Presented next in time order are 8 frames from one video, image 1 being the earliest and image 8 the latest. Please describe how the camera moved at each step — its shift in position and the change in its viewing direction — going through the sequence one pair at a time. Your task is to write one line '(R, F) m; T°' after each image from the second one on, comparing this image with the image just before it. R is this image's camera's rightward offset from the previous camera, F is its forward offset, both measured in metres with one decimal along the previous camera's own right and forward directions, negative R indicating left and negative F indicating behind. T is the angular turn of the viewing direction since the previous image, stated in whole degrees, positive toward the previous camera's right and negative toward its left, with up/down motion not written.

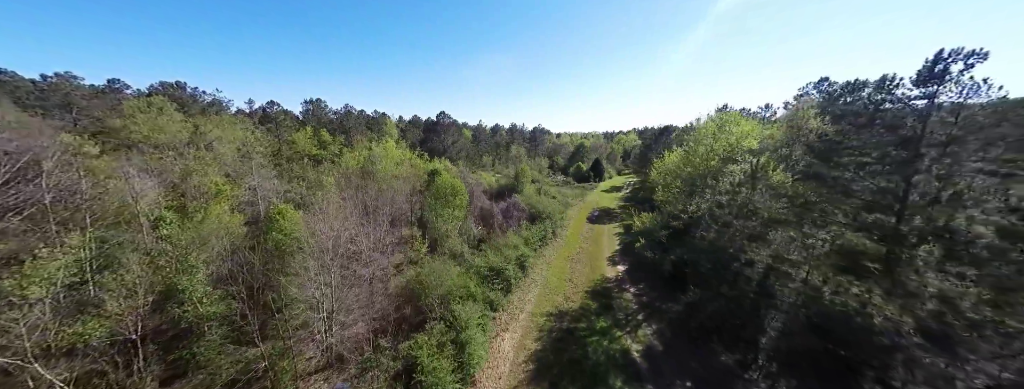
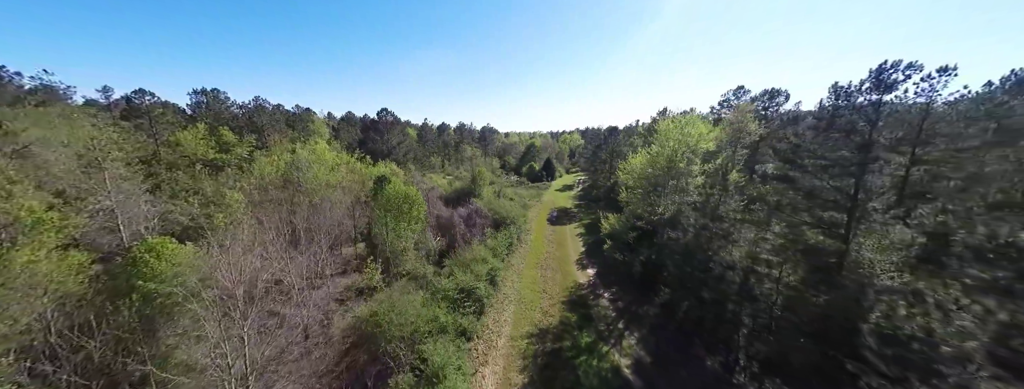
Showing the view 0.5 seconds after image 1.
(-2.1, +3.7) m; +11°
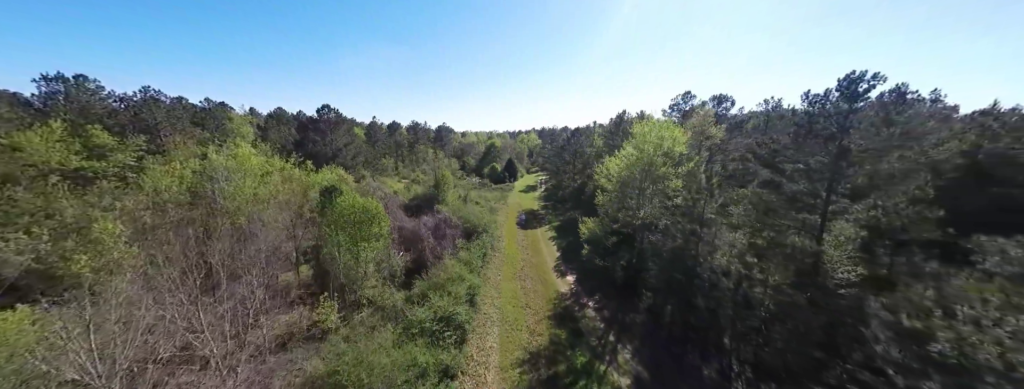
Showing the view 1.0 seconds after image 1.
(-2.0, +3.1) m; +9°
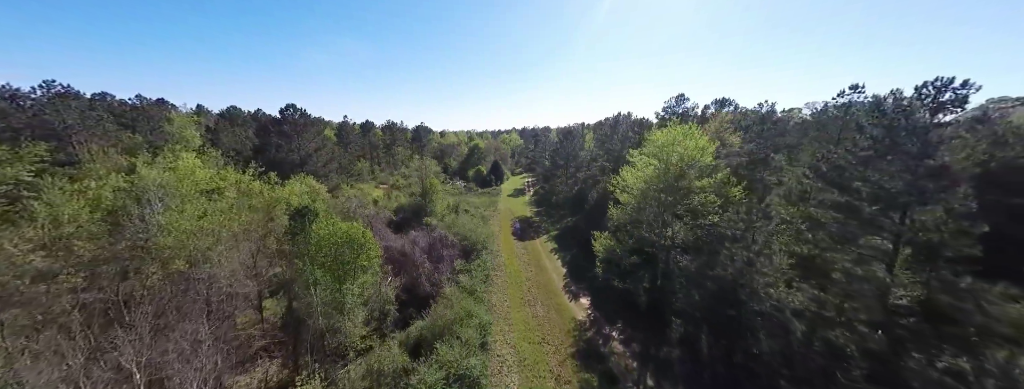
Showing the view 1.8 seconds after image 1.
(-2.5, +3.6) m; +5°
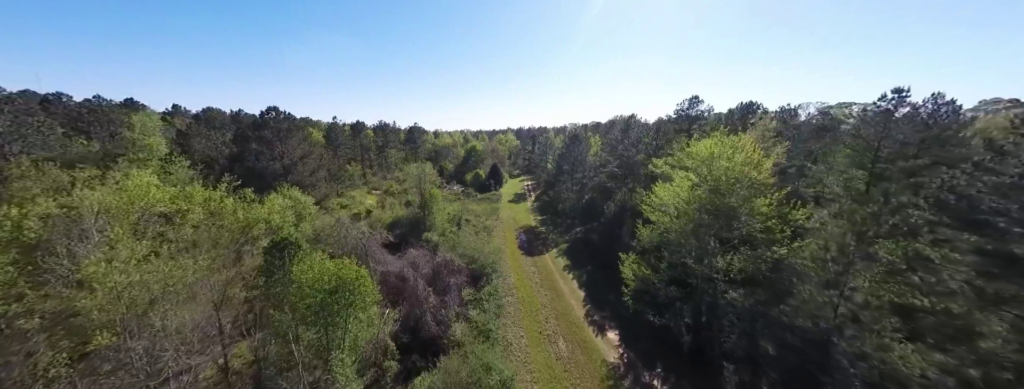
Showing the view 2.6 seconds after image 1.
(-1.7, +3.5) m; +1°
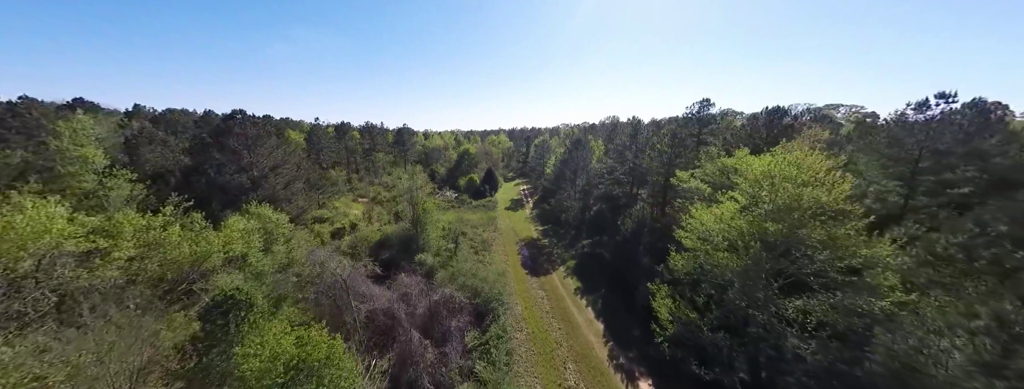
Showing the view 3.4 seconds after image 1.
(-1.4, +4.0) m; +2°
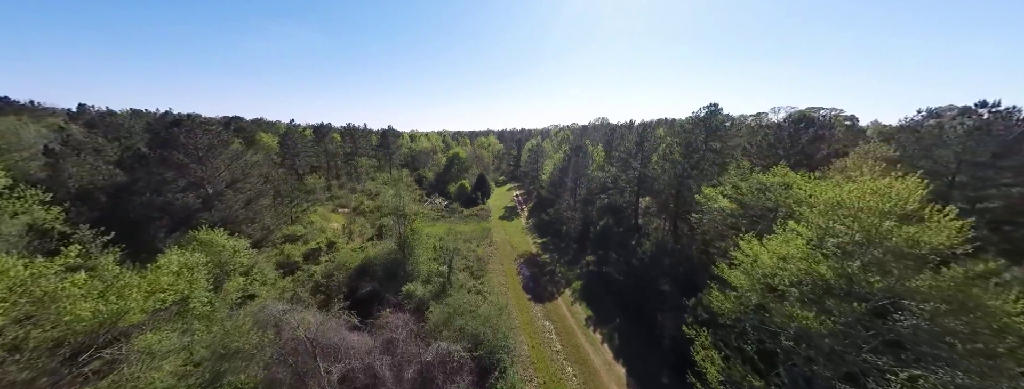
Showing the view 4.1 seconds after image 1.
(-1.2, +4.0) m; +2°
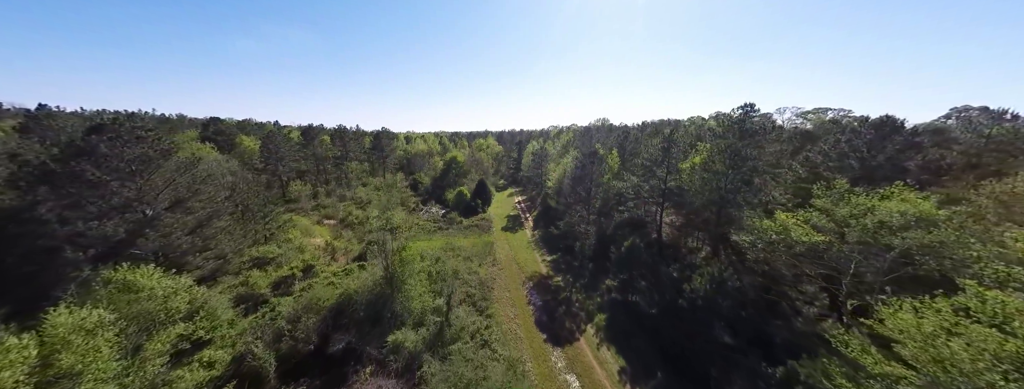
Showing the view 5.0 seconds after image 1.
(-1.1, +5.4) m; +1°
